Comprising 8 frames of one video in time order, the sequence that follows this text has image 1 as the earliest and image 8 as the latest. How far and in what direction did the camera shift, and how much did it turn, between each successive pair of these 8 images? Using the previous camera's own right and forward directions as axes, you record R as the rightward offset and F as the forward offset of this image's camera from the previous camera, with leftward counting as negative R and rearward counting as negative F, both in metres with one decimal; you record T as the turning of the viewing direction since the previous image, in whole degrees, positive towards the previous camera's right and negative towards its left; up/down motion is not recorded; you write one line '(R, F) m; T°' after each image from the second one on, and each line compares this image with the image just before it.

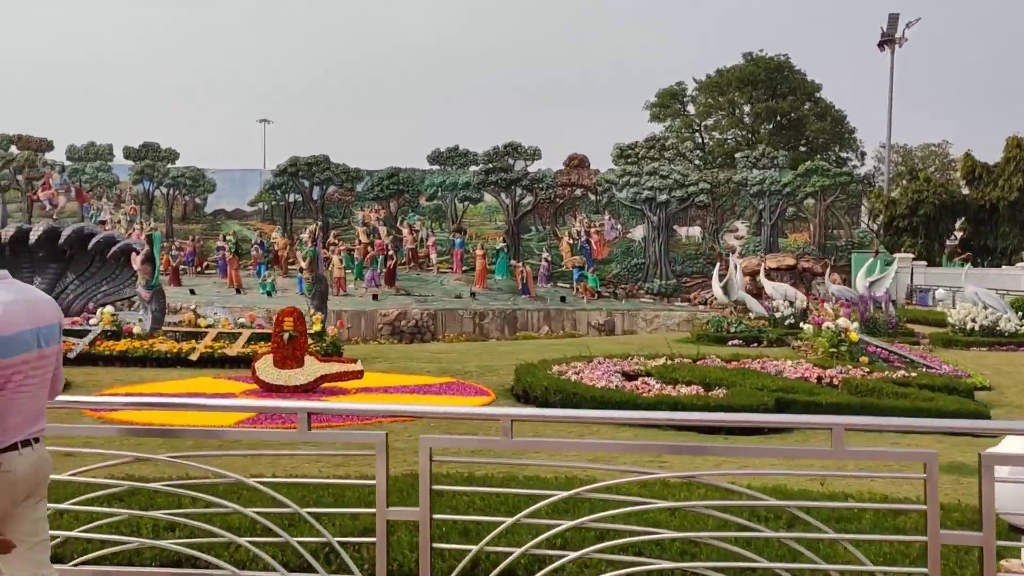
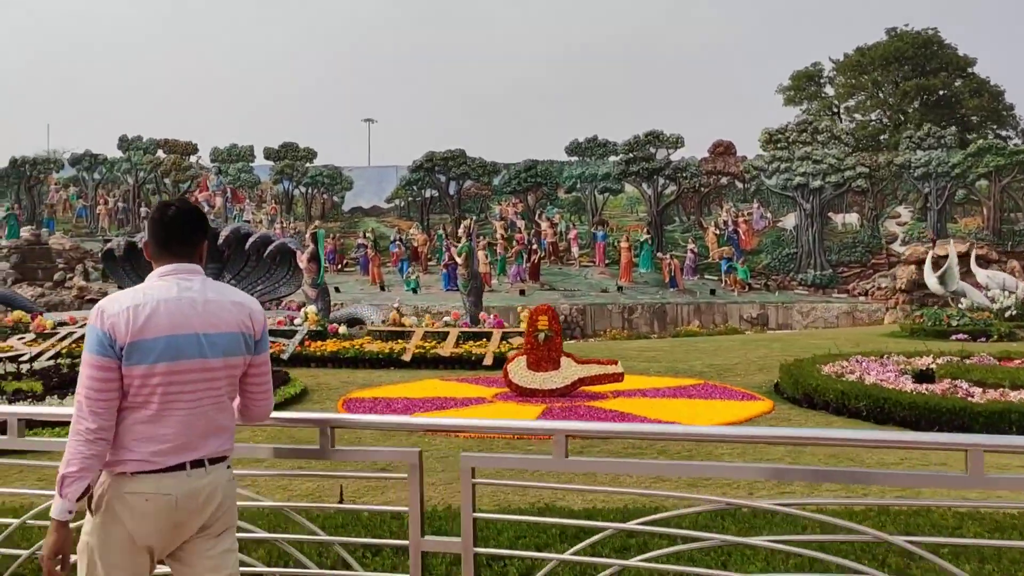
(-1.6, +0.7) m; -6°
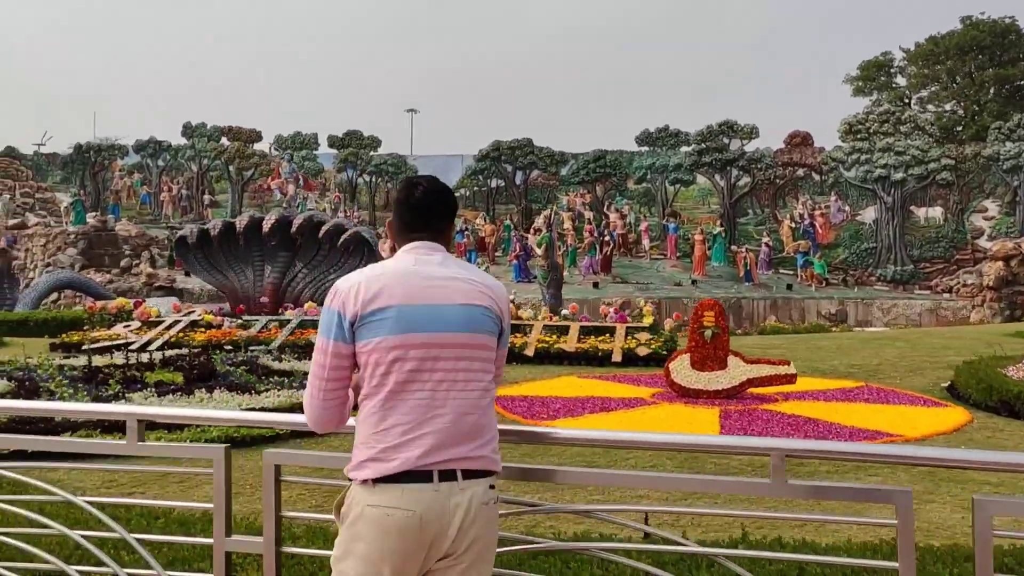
(-1.1, +0.5) m; -2°
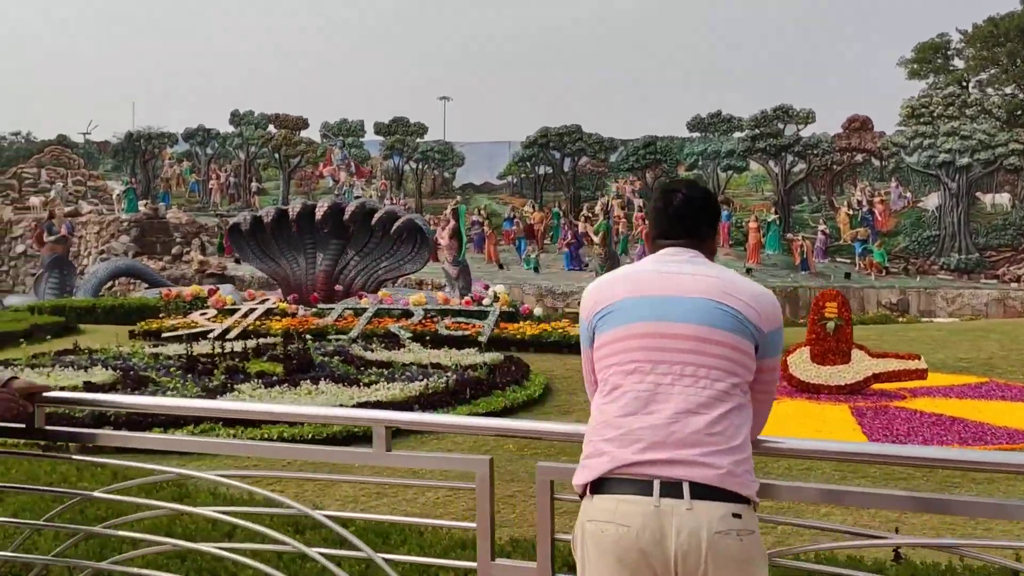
(-0.7, +0.3) m; -2°
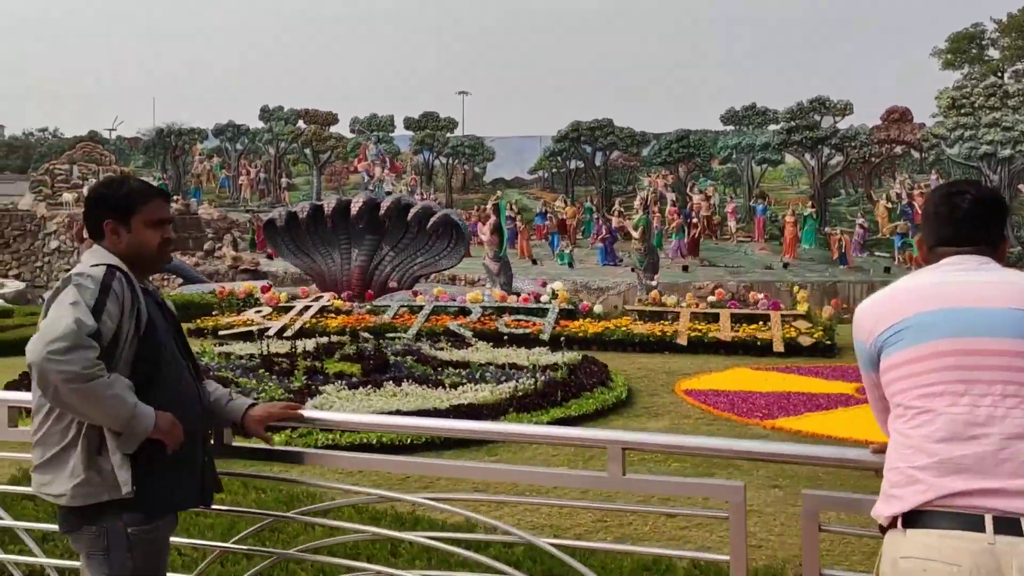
(-0.5, +0.2) m; -1°
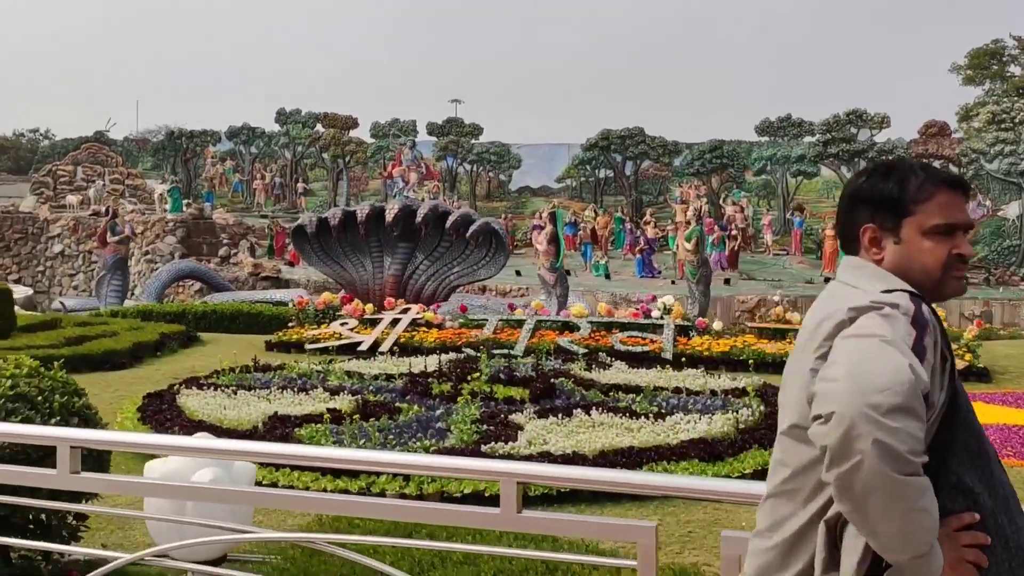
(-1.5, +0.8) m; +1°
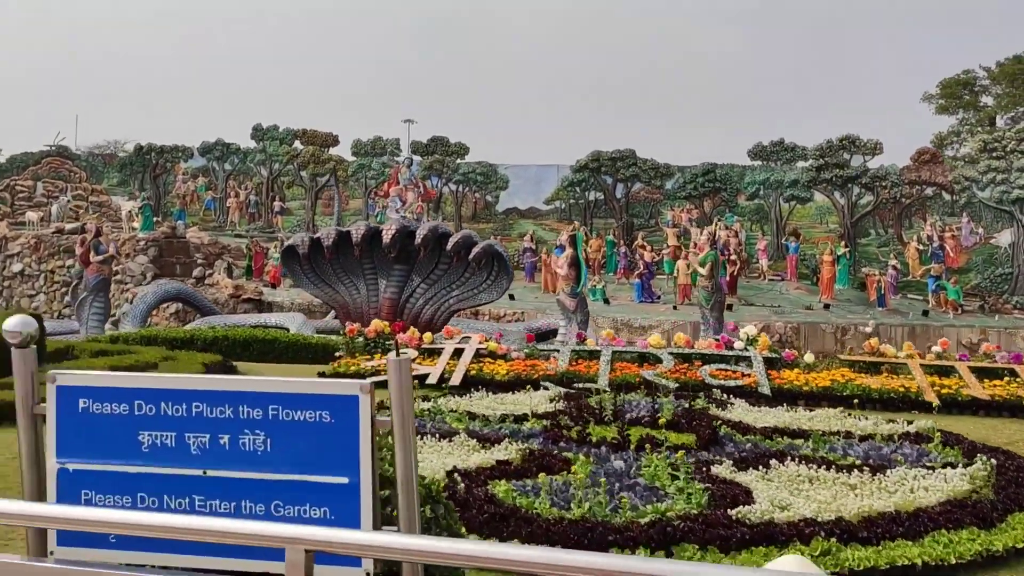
(-1.5, +0.7) m; +4°
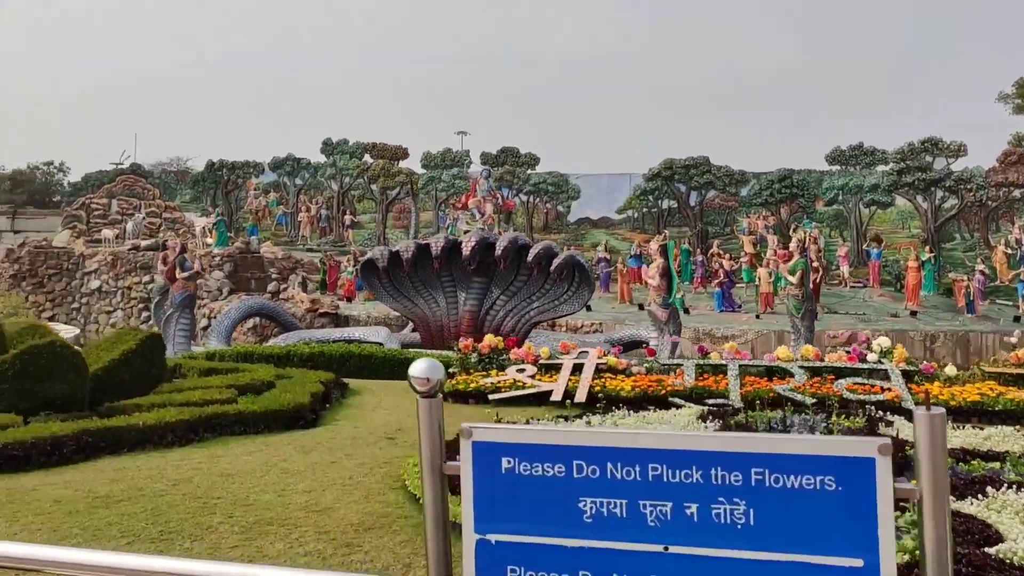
(-0.8, +0.2) m; -3°
